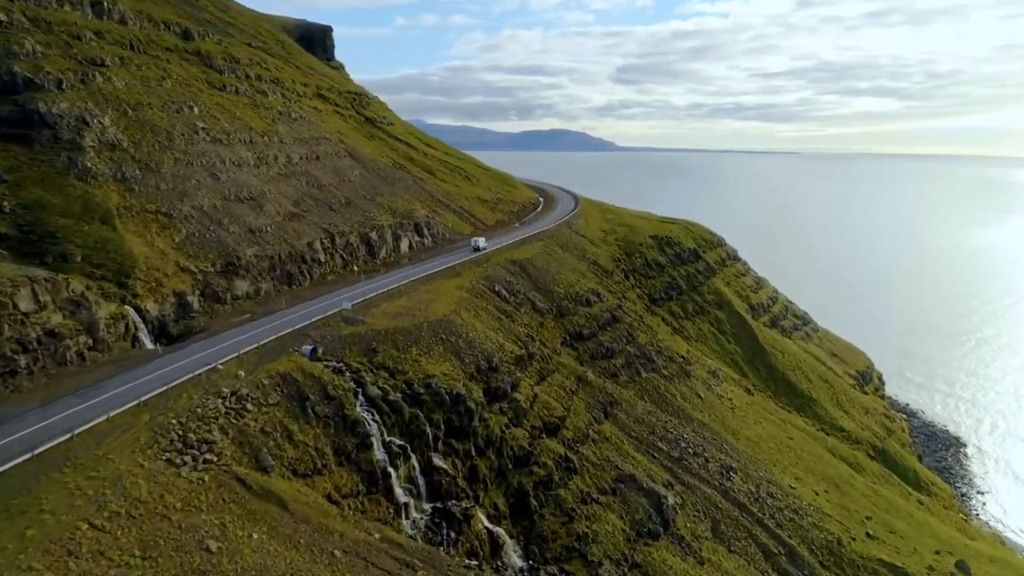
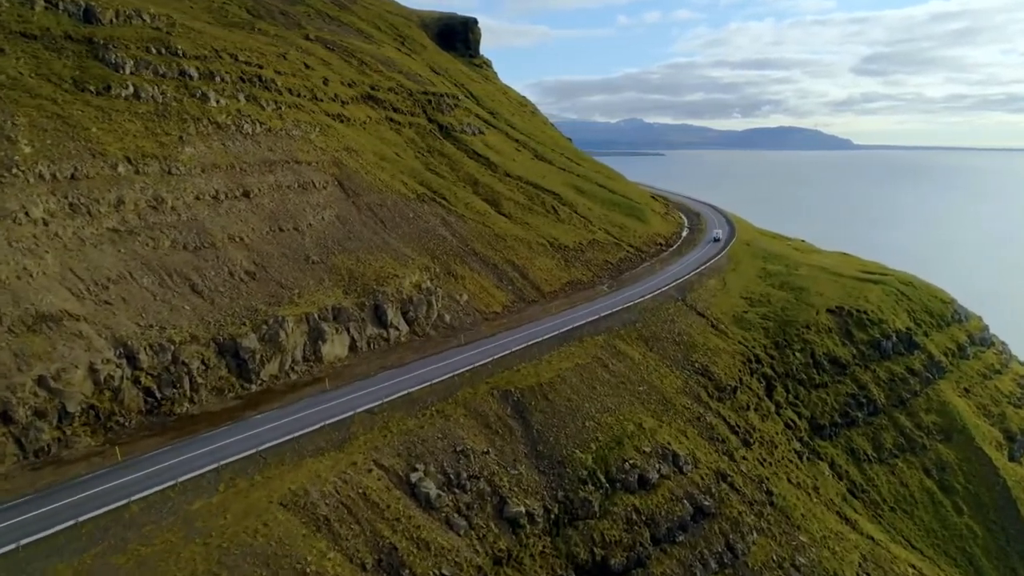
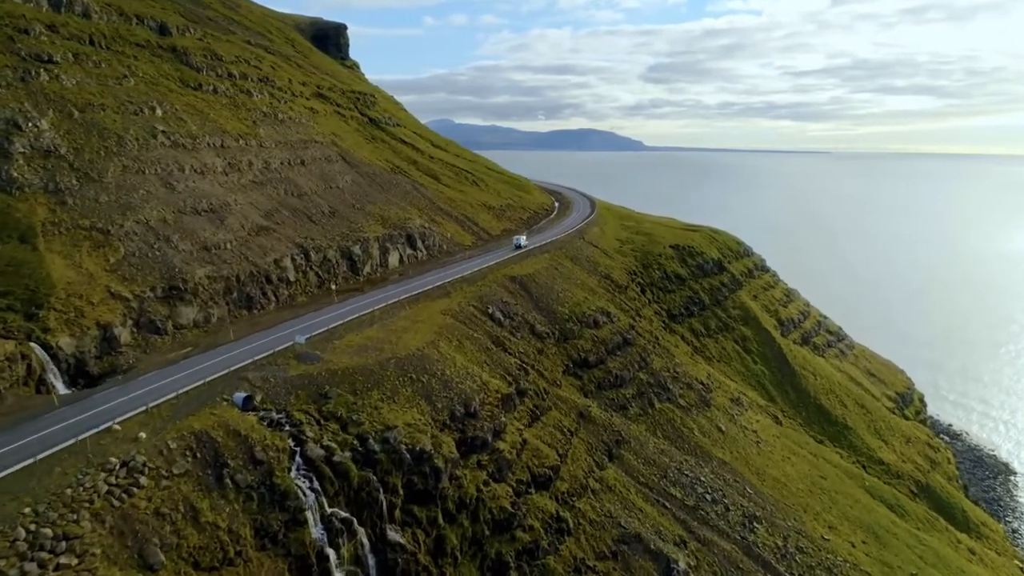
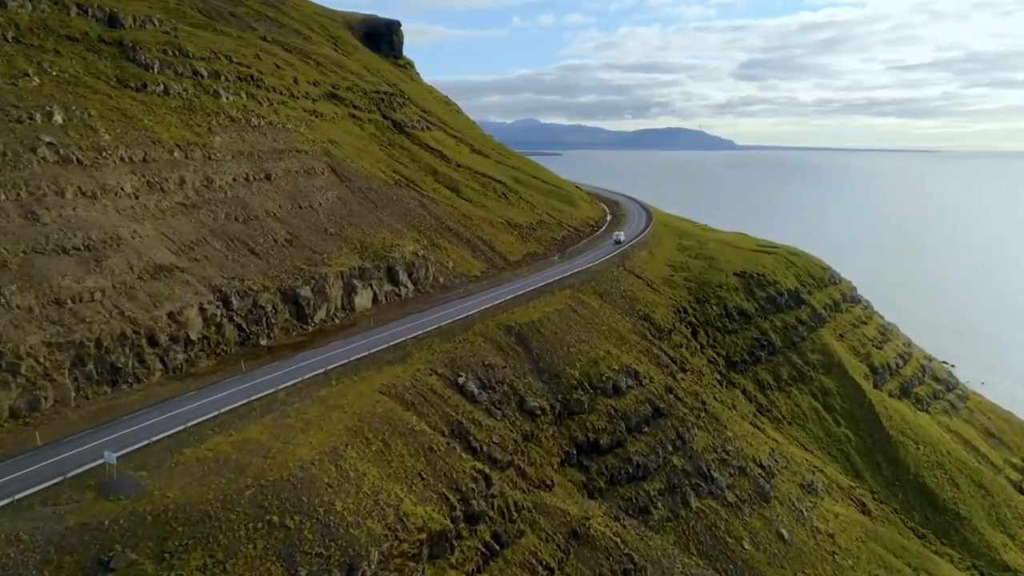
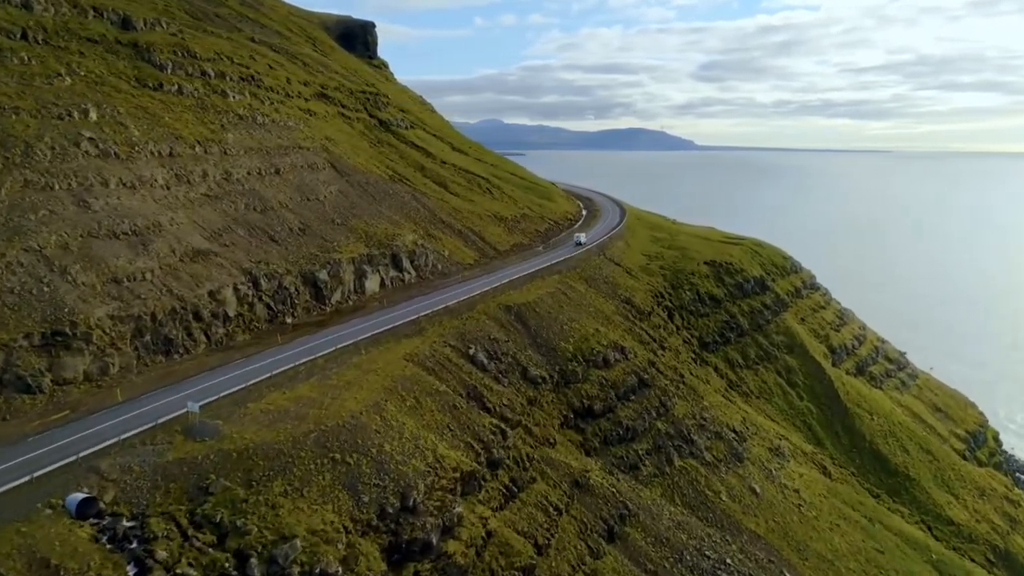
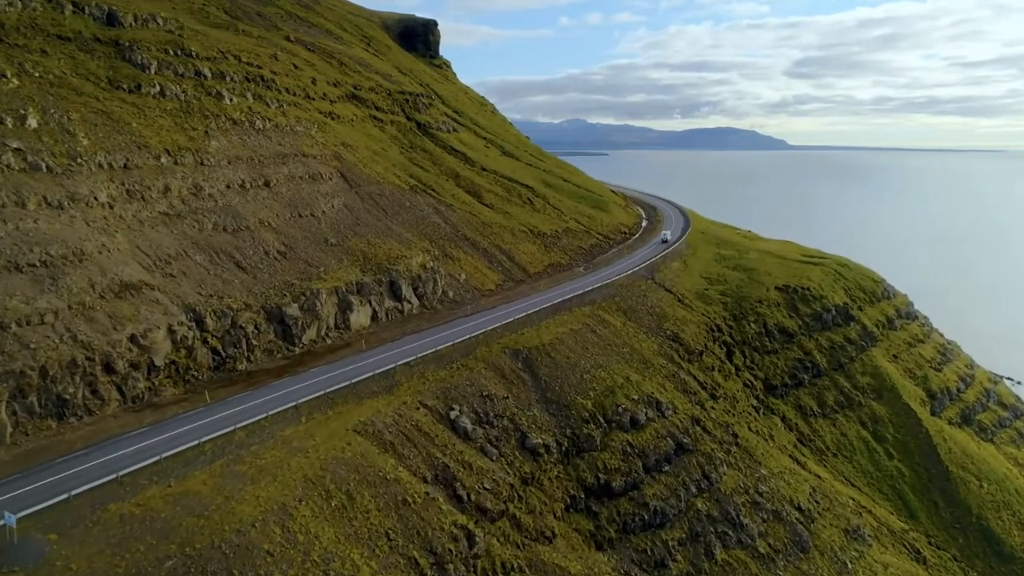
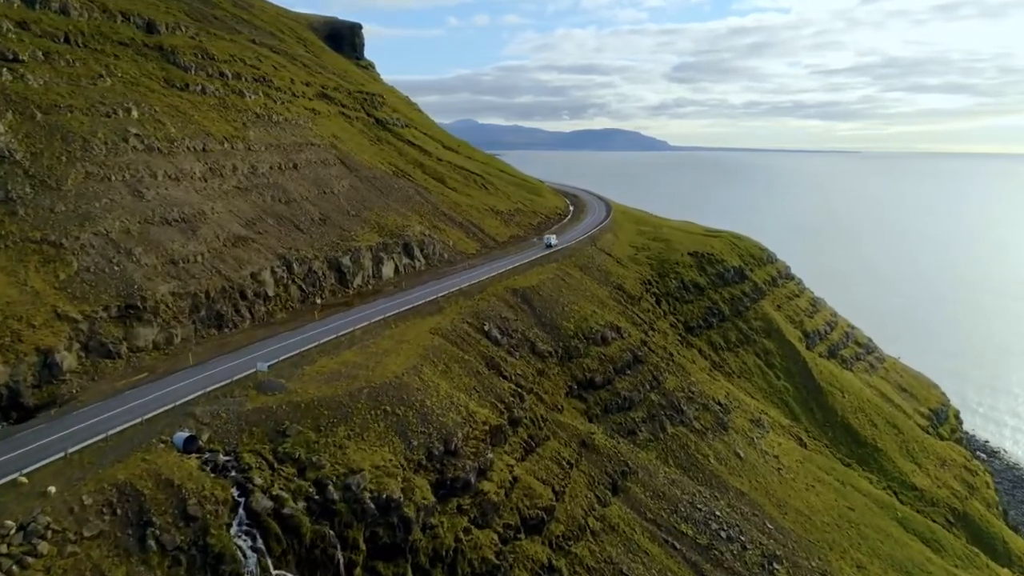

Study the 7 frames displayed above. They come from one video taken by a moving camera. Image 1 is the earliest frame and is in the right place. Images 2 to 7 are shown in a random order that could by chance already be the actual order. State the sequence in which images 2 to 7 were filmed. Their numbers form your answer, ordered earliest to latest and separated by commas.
3, 7, 5, 4, 6, 2
